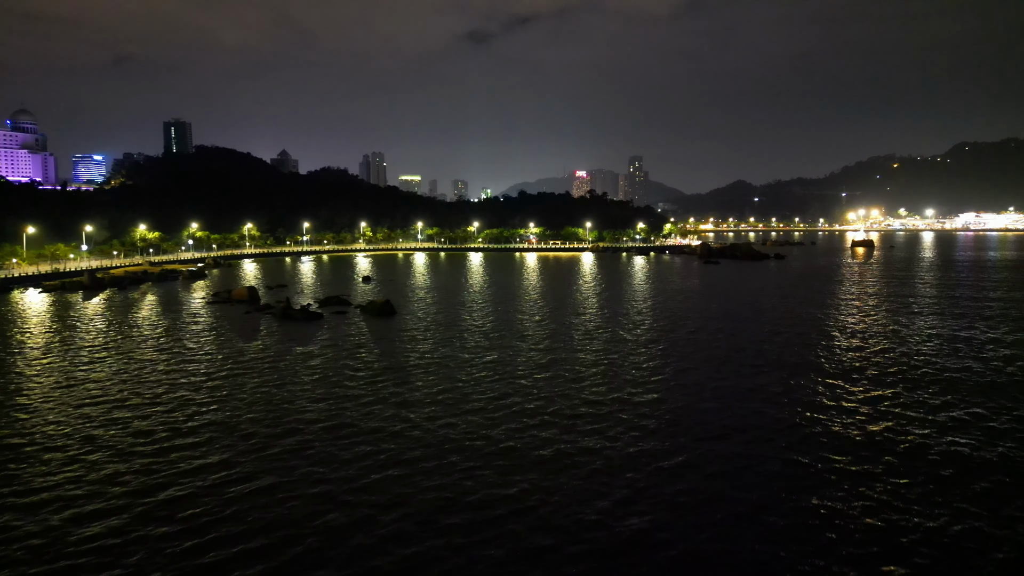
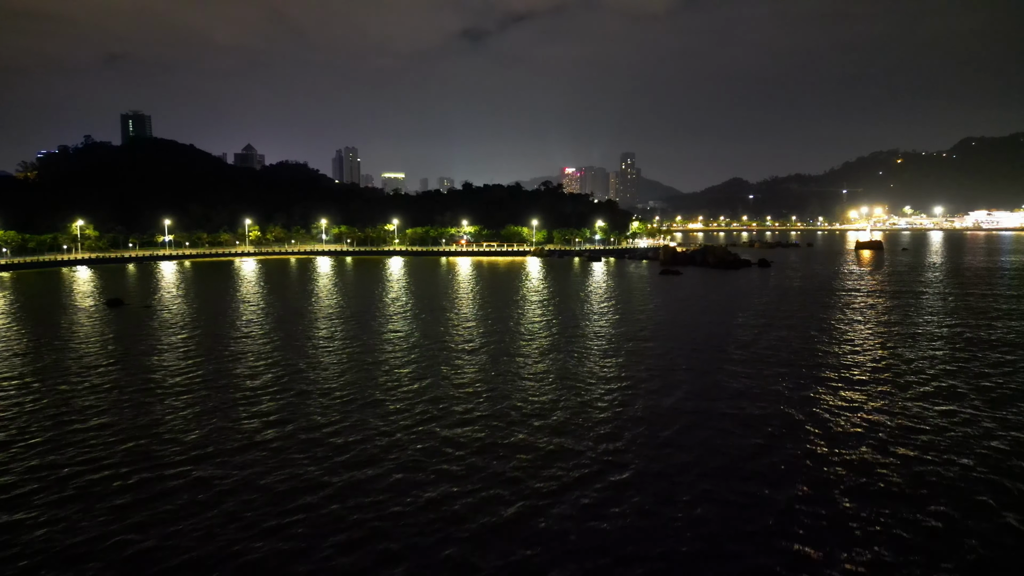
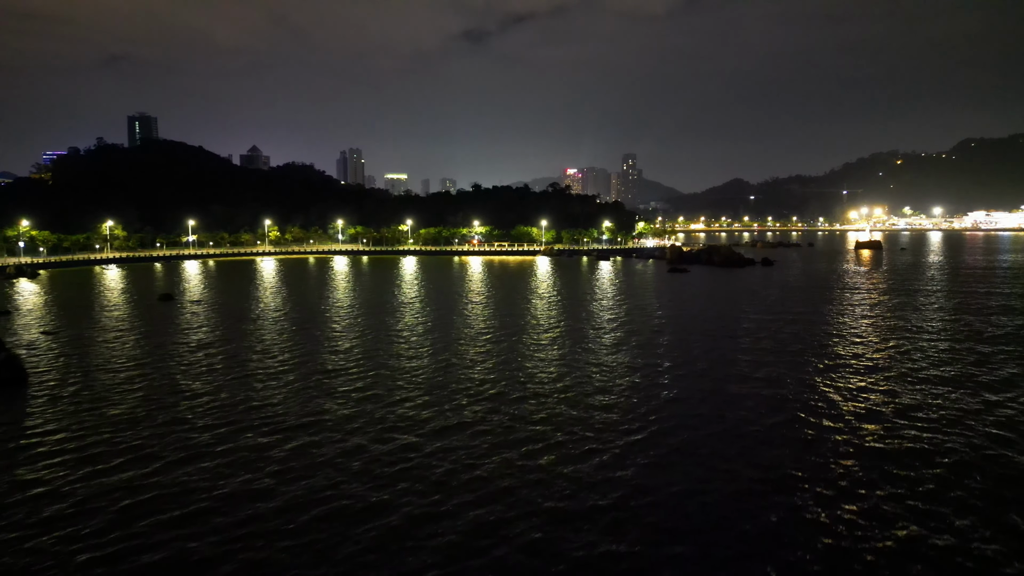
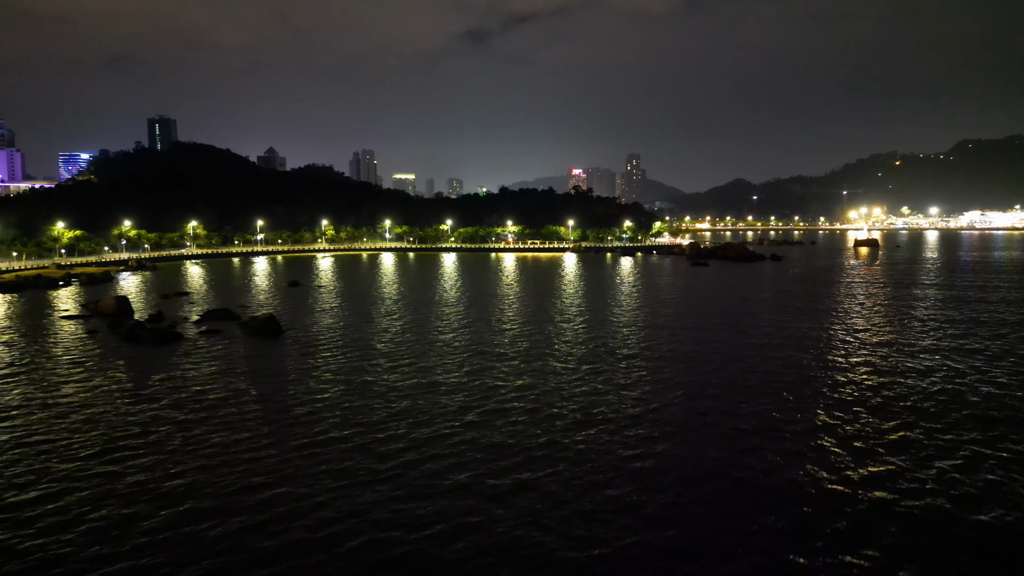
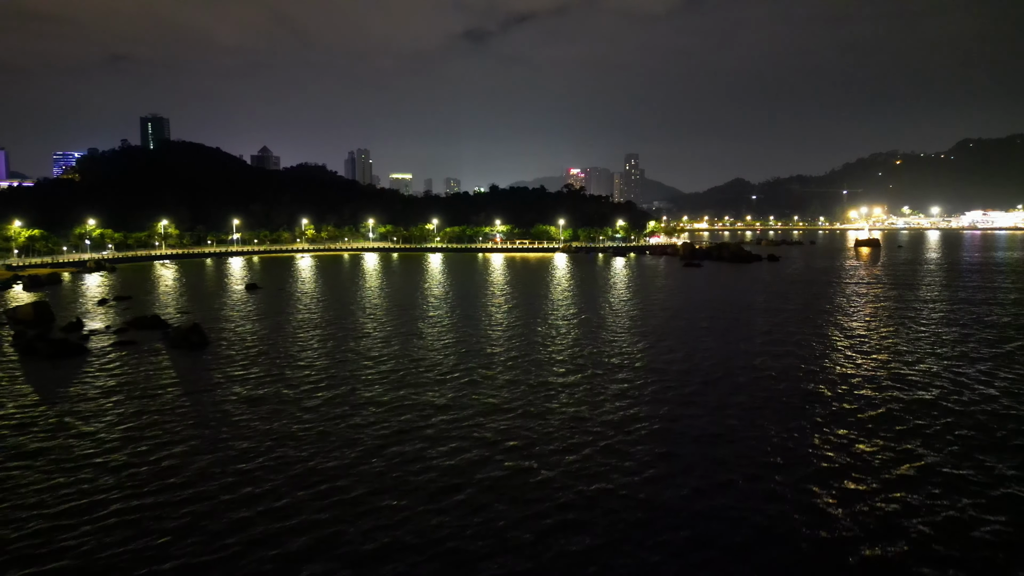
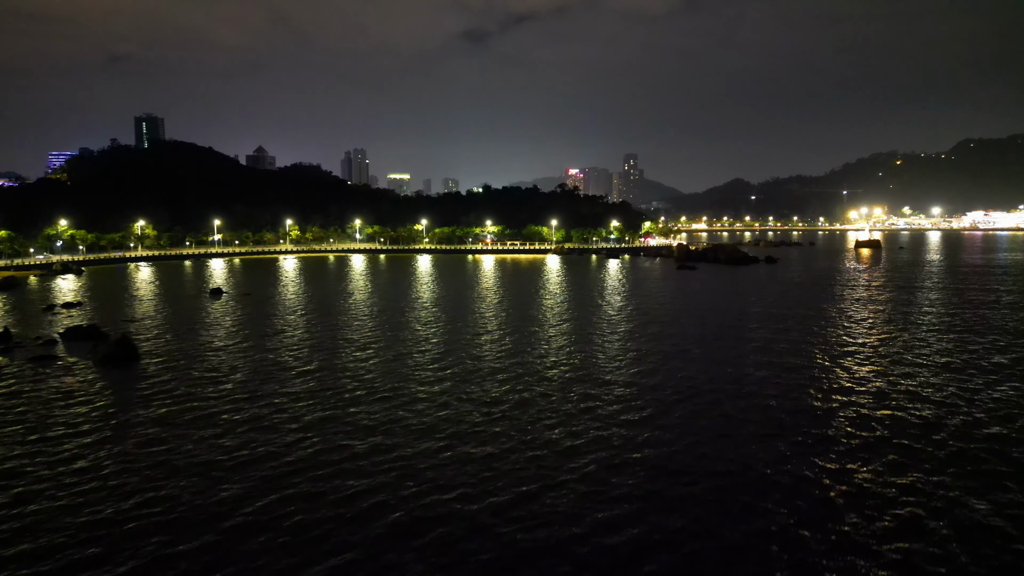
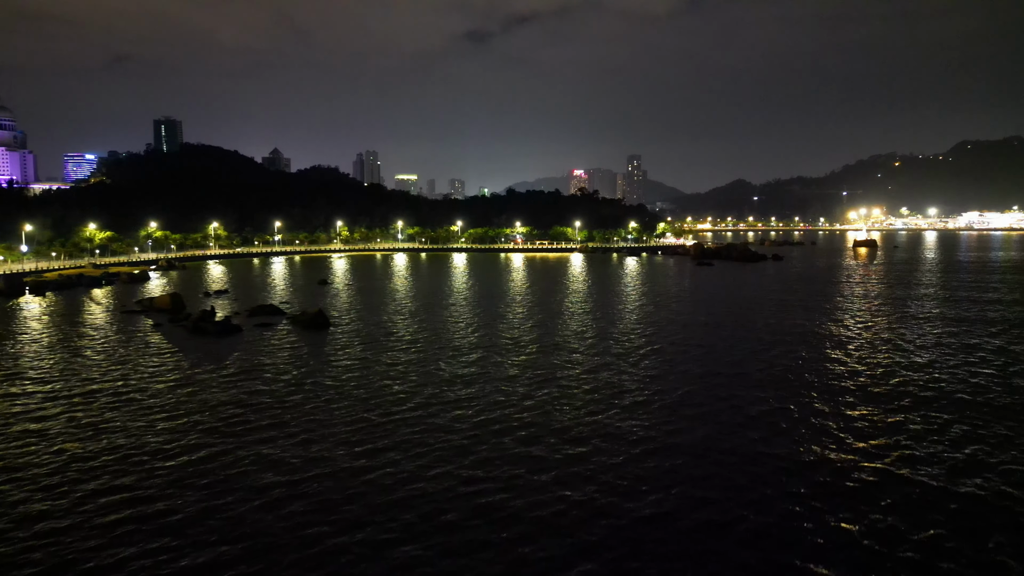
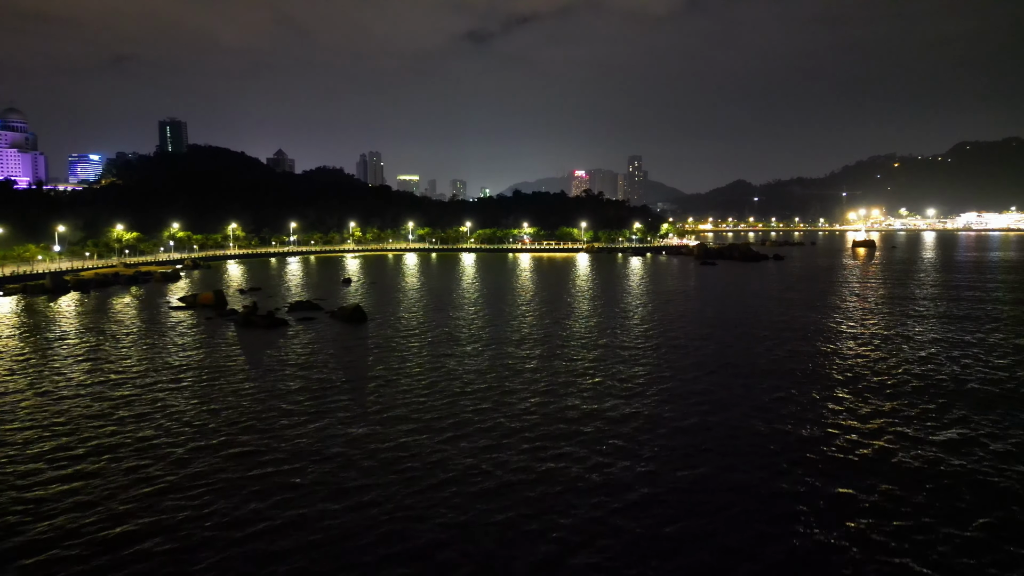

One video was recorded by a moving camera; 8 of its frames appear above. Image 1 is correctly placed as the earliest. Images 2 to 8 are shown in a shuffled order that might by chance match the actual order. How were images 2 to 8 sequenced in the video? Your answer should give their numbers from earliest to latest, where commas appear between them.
8, 7, 4, 5, 6, 3, 2
